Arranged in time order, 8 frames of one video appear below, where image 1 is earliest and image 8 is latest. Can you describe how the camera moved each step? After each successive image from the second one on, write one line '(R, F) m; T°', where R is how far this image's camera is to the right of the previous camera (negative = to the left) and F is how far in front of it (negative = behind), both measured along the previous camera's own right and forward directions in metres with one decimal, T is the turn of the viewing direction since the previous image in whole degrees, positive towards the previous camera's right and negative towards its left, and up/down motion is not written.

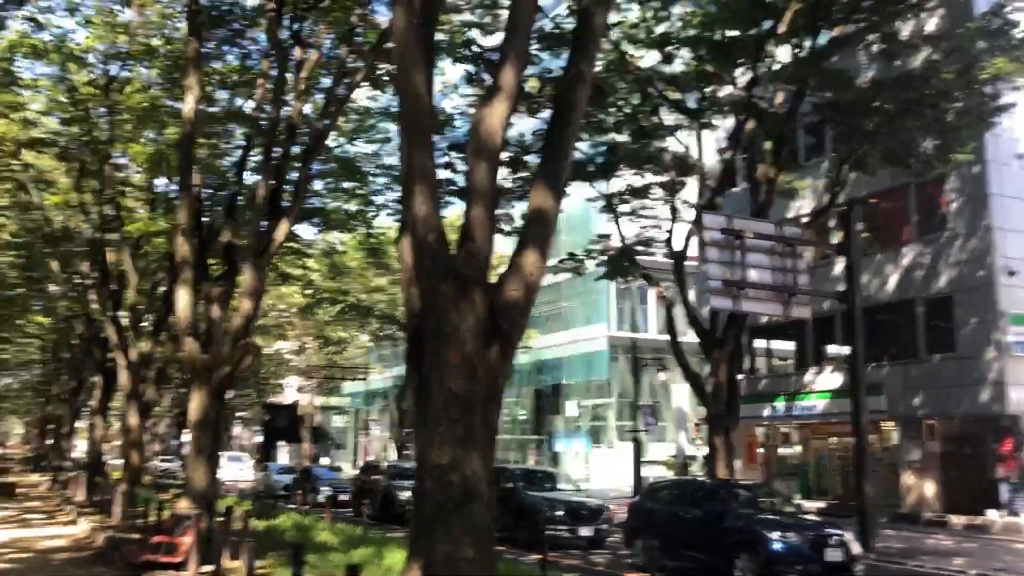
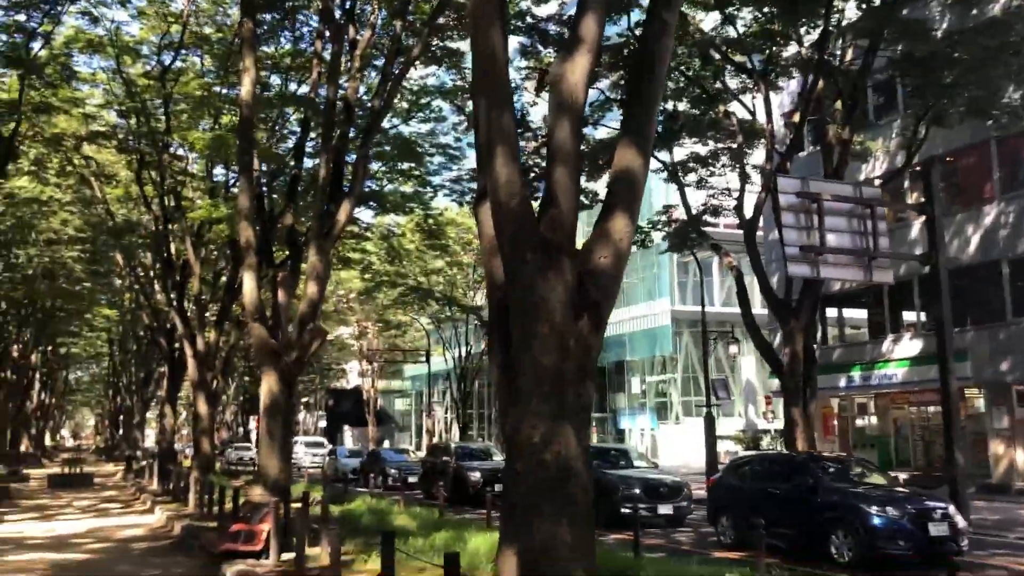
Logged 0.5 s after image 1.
(-0.2, +0.4) m; -3°
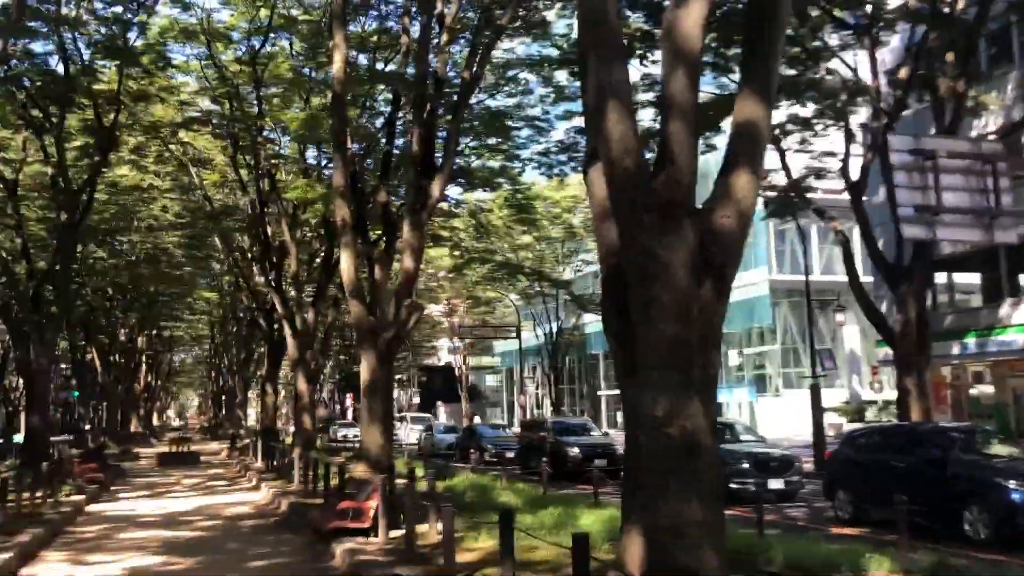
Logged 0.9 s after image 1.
(-0.2, +0.3) m; -5°
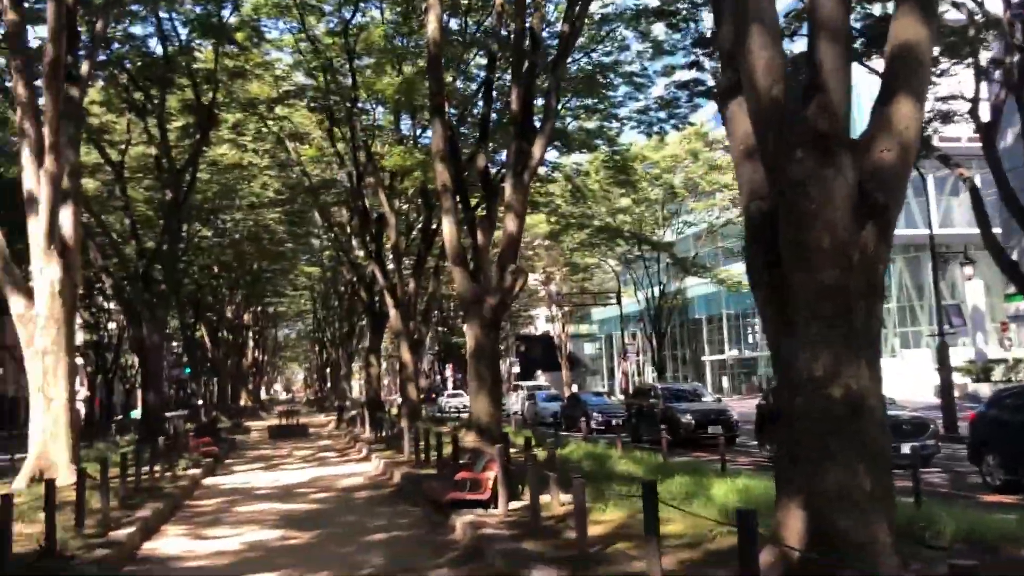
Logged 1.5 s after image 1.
(-0.2, +0.5) m; -6°
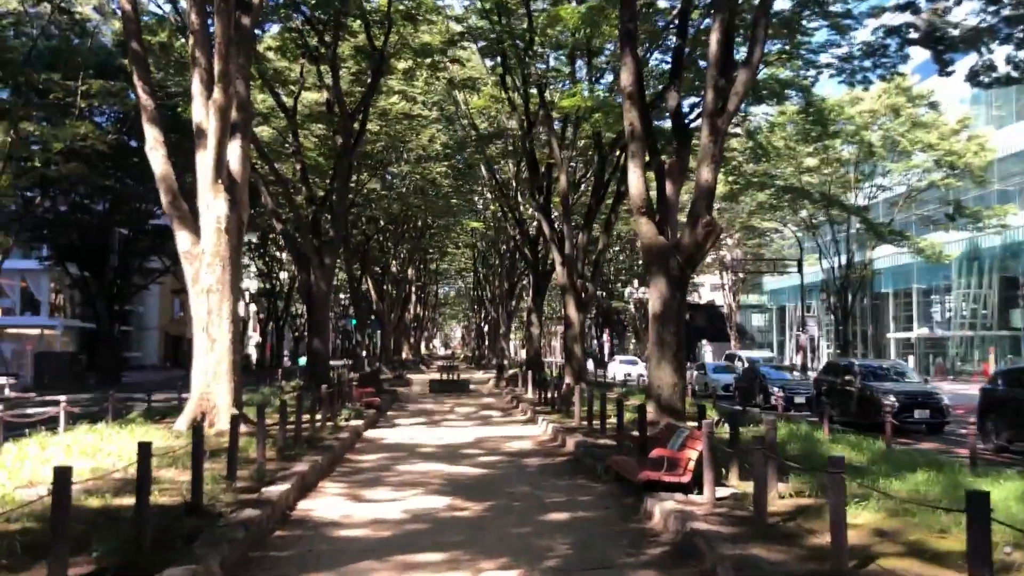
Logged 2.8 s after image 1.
(-0.4, +1.3) m; -9°
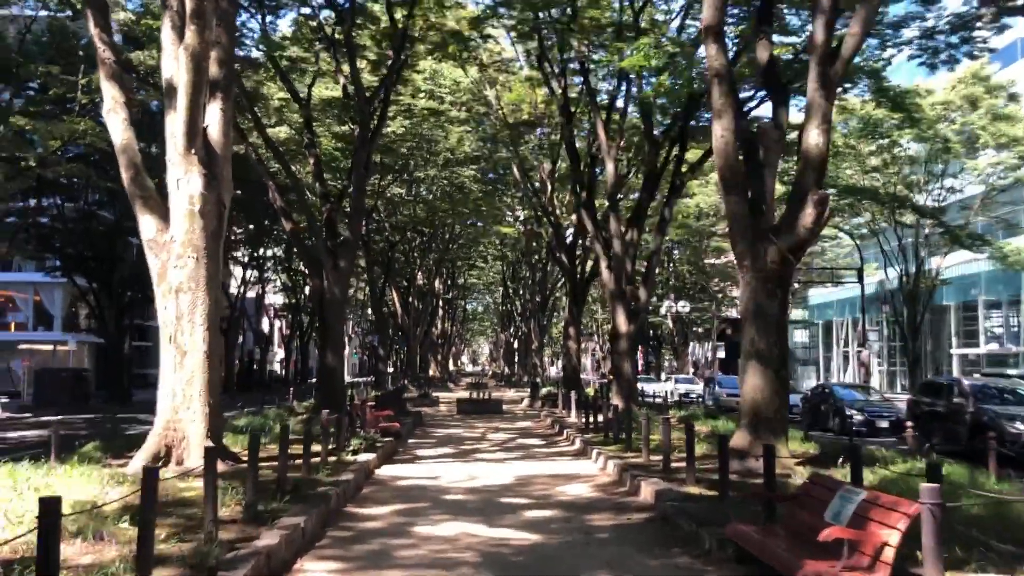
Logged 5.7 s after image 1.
(-0.3, +2.8) m; -2°
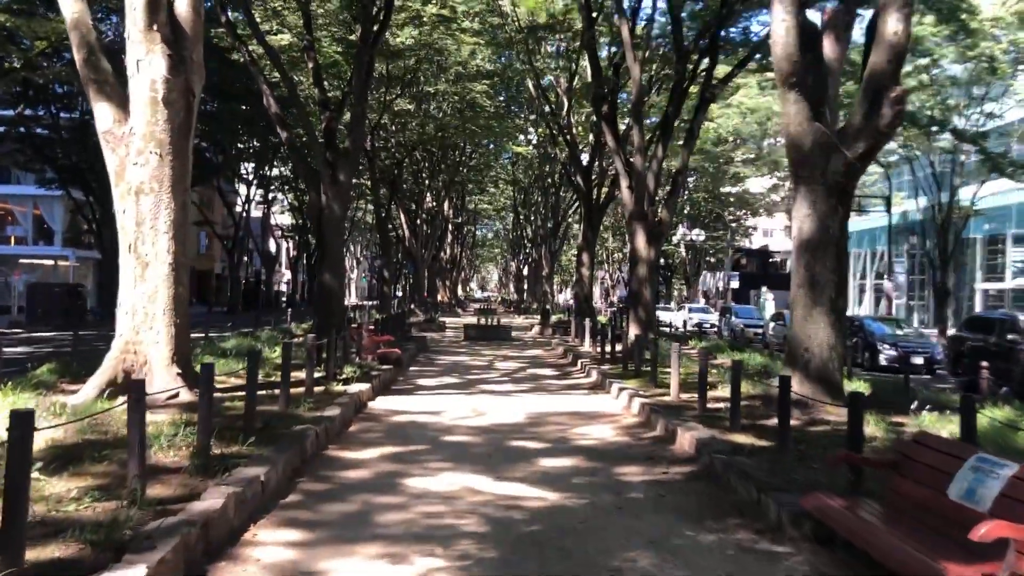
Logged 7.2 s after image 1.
(-0.1, +1.4) m; 0°
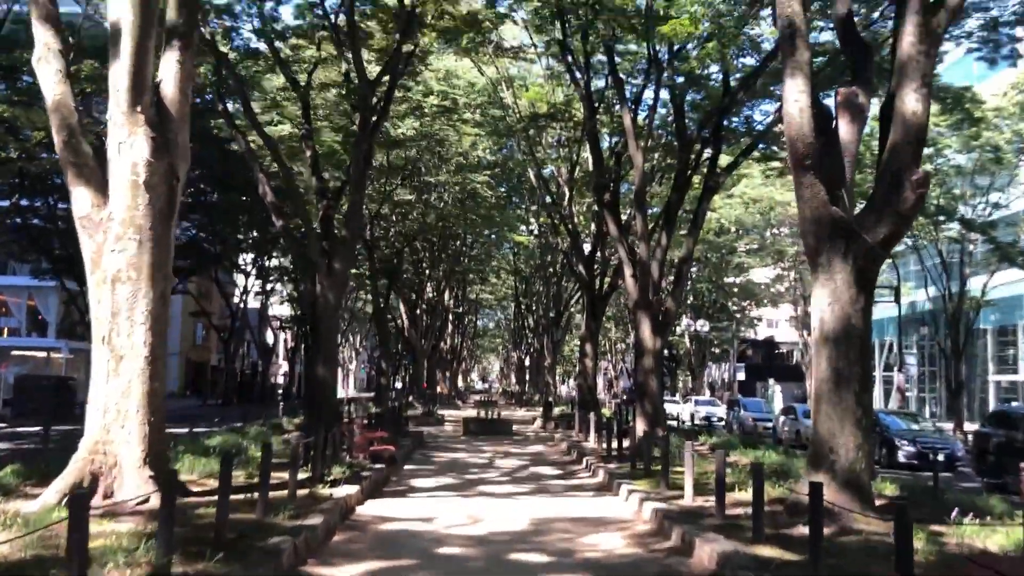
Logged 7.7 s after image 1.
(0.0, +0.6) m; 0°
